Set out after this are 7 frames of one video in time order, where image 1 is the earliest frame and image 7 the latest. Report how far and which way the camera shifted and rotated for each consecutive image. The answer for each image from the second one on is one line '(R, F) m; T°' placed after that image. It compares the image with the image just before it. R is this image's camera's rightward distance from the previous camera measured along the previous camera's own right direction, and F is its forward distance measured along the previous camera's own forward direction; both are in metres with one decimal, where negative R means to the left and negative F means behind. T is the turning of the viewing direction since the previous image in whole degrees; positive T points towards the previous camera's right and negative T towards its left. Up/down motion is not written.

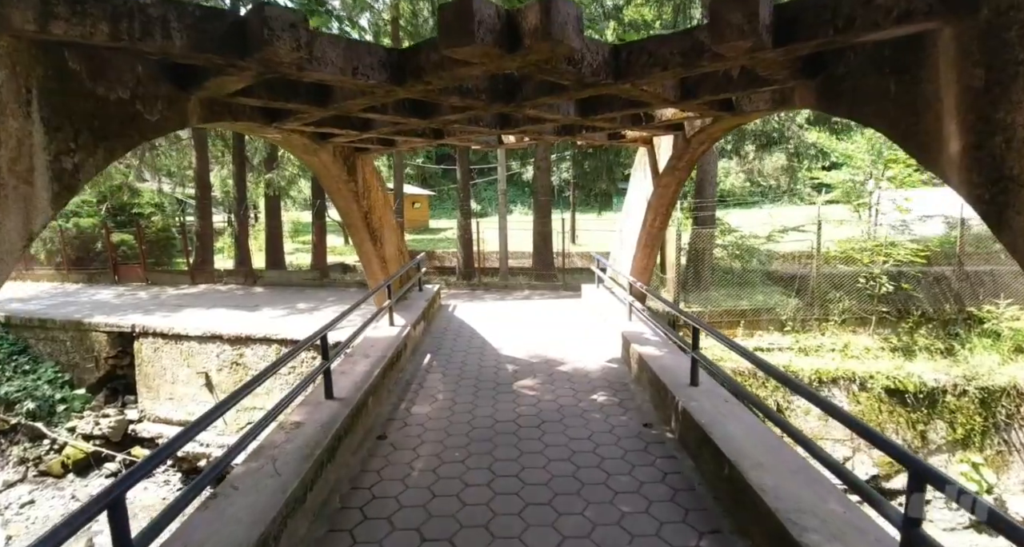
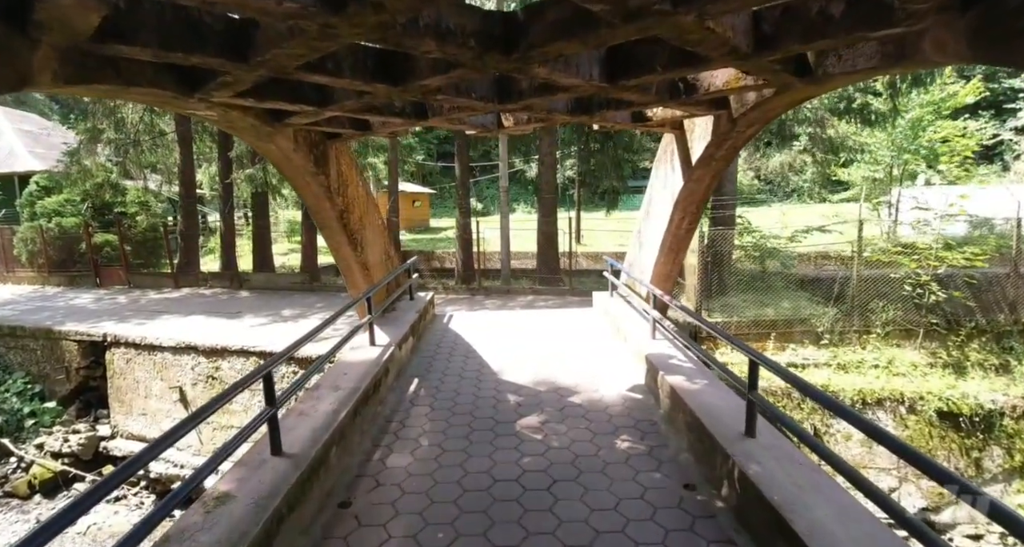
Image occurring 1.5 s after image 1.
(0.0, +0.9) m; 0°
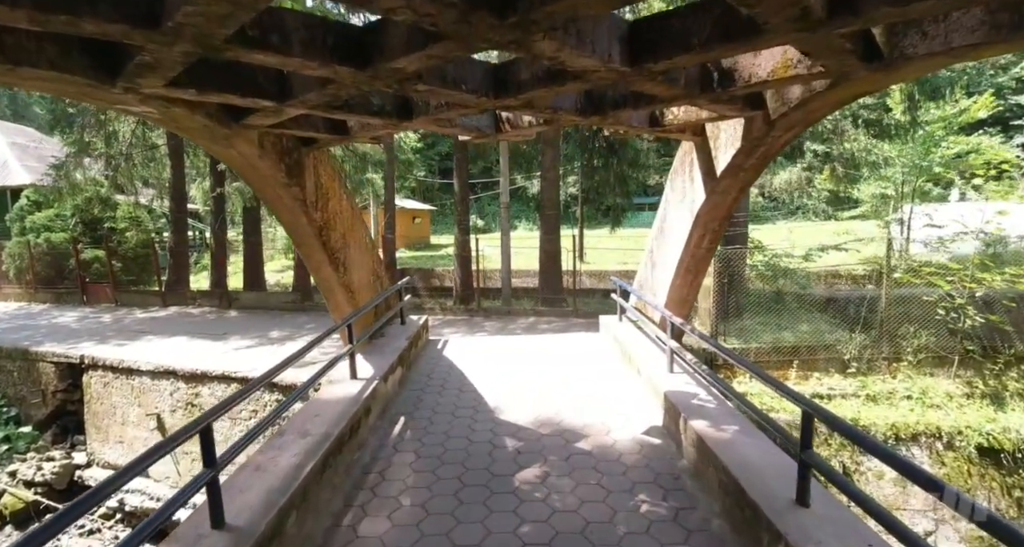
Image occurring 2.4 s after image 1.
(0.0, +0.5) m; 0°
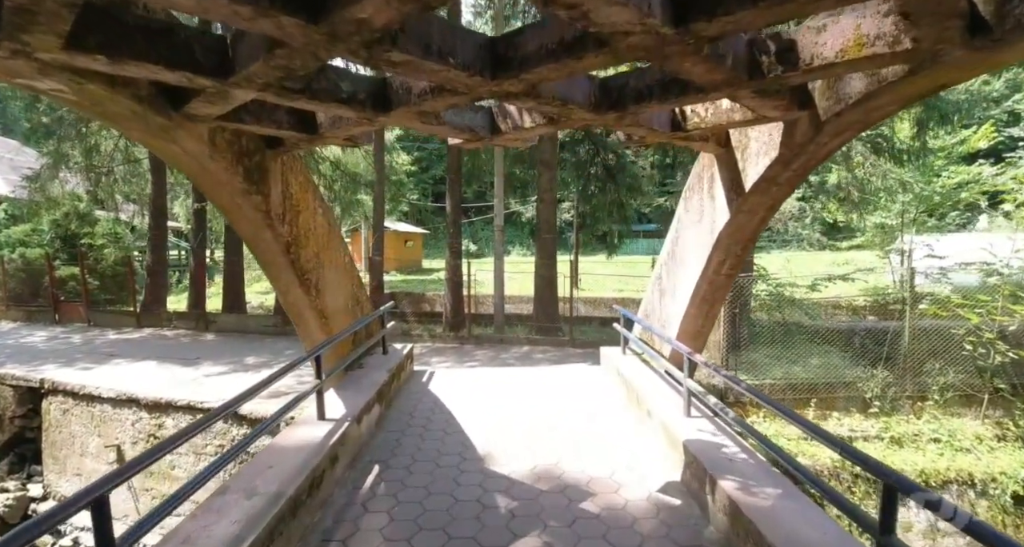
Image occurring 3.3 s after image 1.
(0.0, +0.5) m; +1°
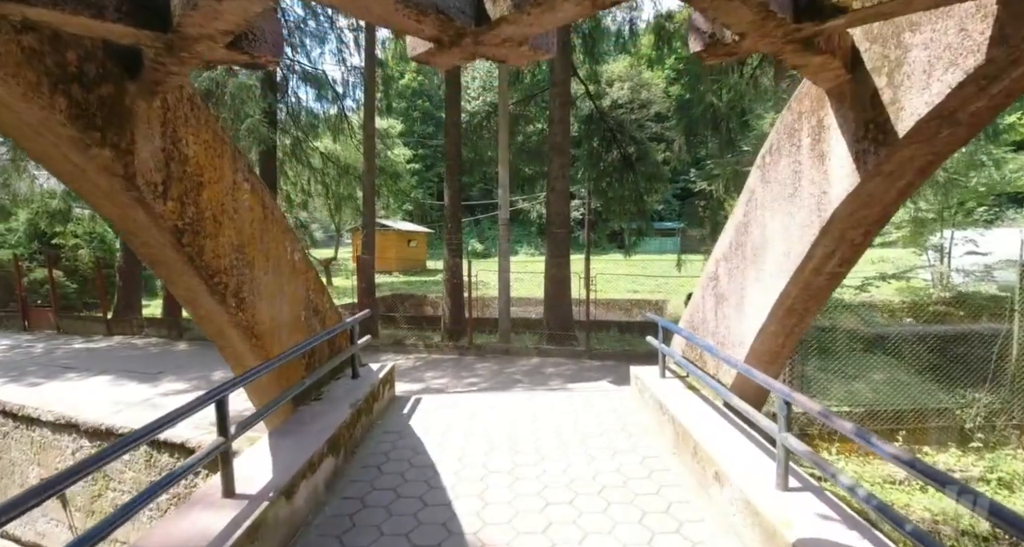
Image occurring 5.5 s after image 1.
(0.0, +1.3) m; -1°
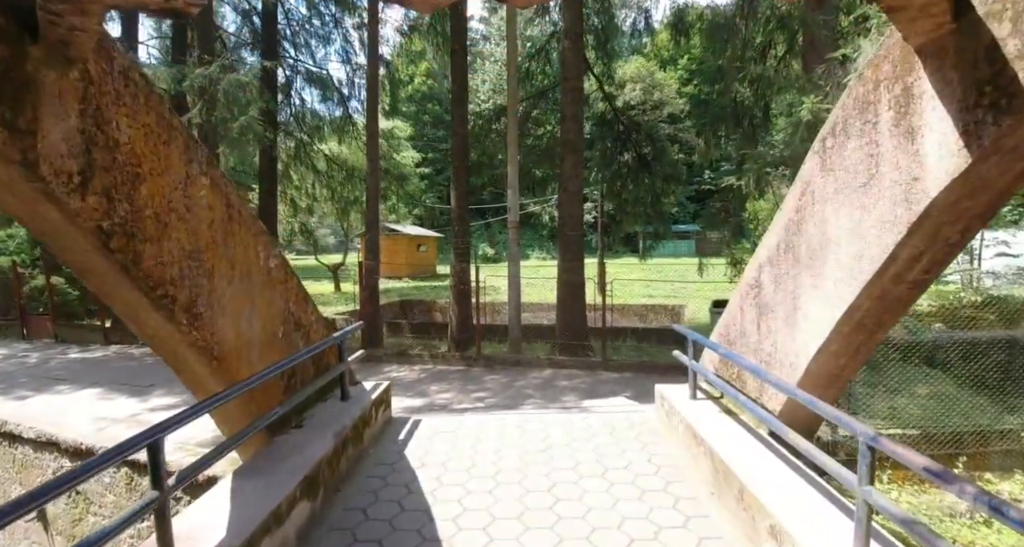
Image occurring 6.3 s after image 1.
(0.0, +0.5) m; -1°
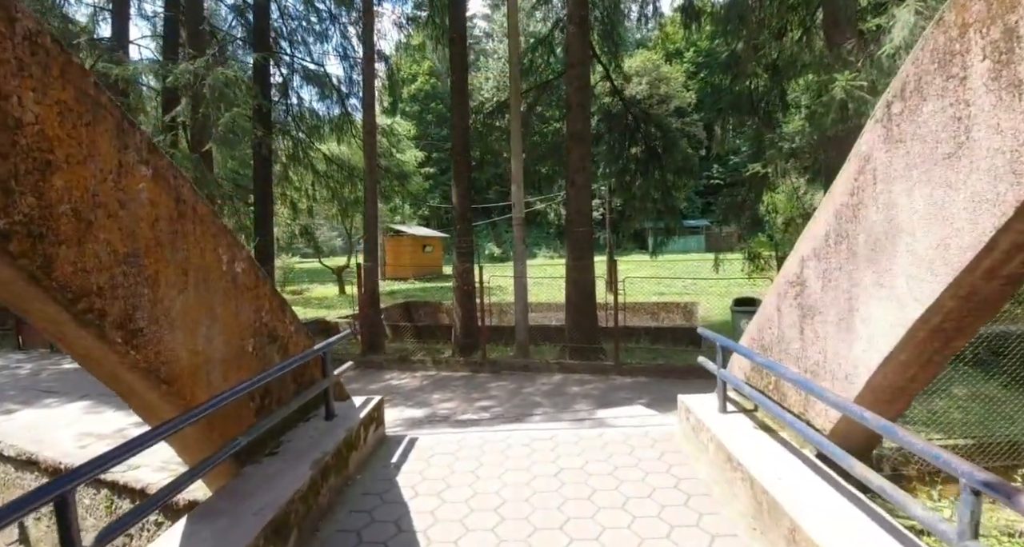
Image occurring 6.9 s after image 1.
(0.0, +0.4) m; -1°
